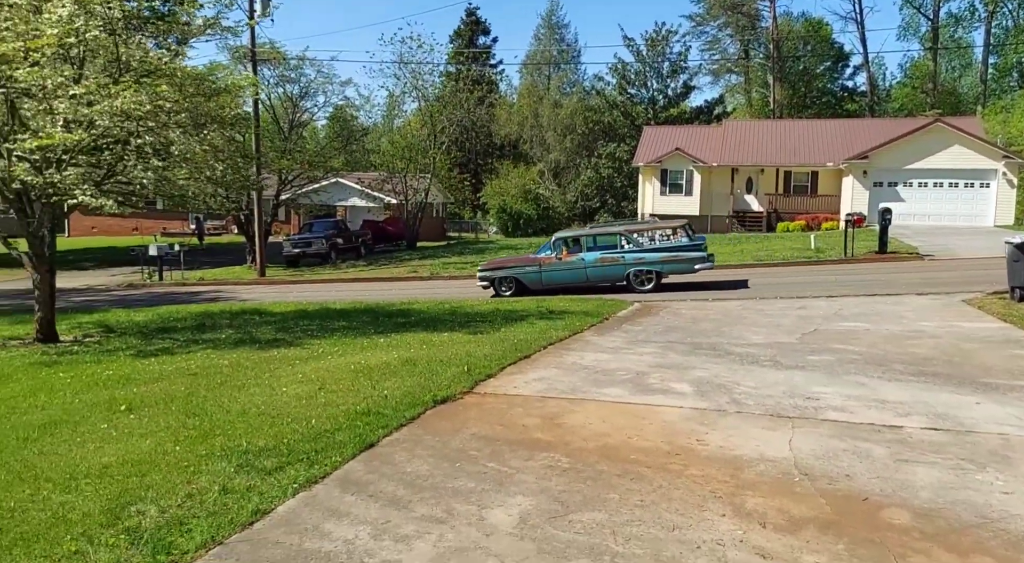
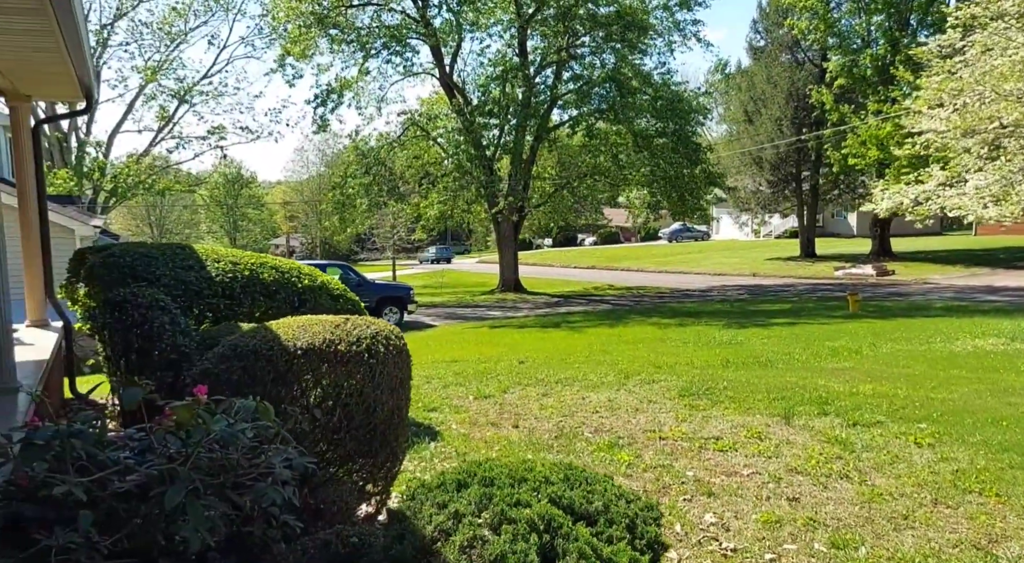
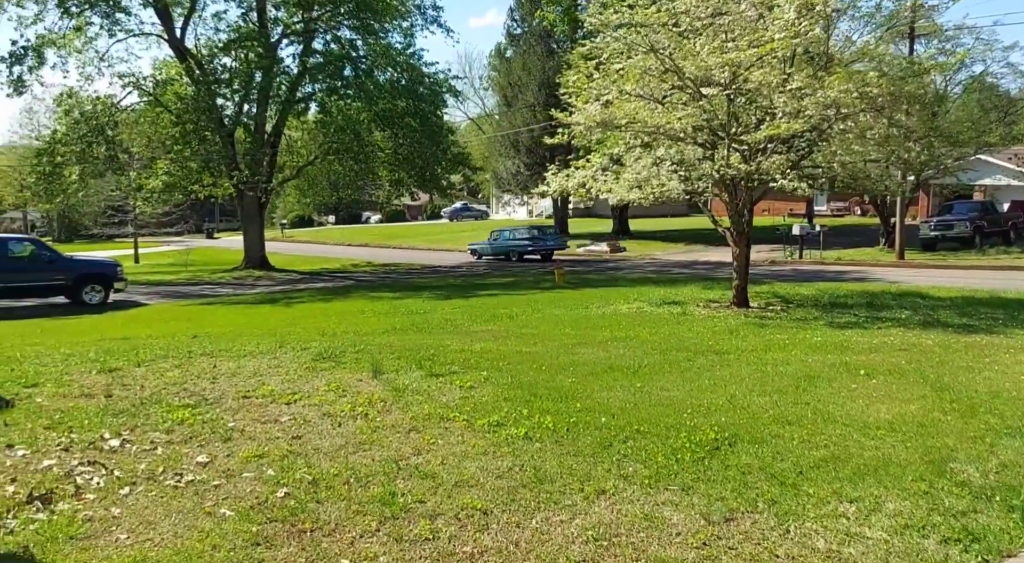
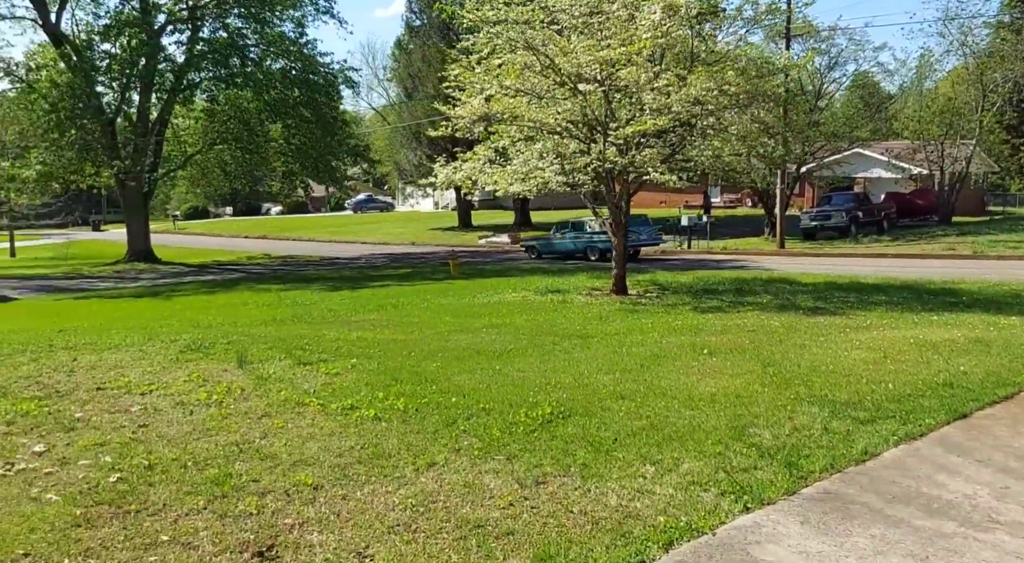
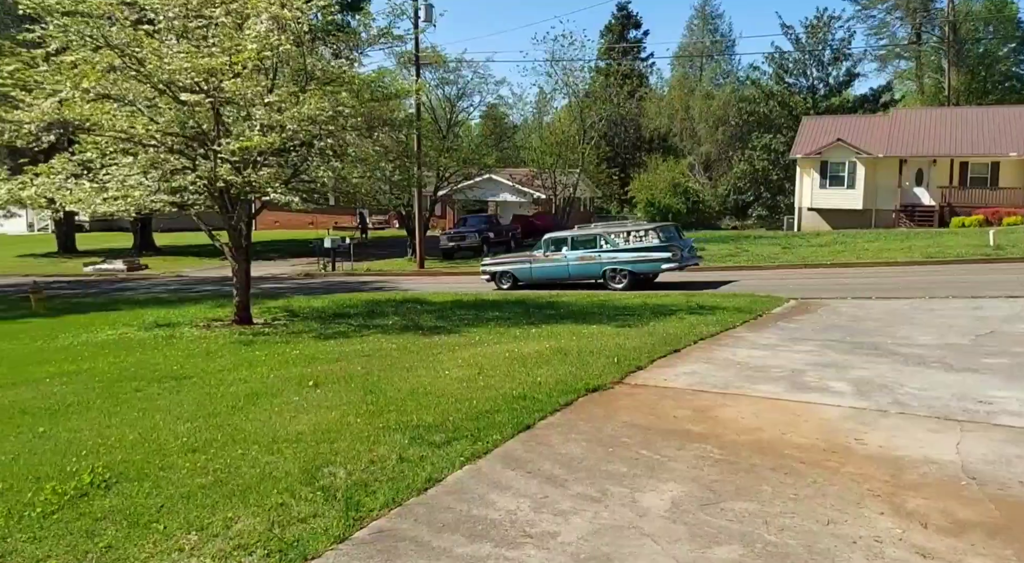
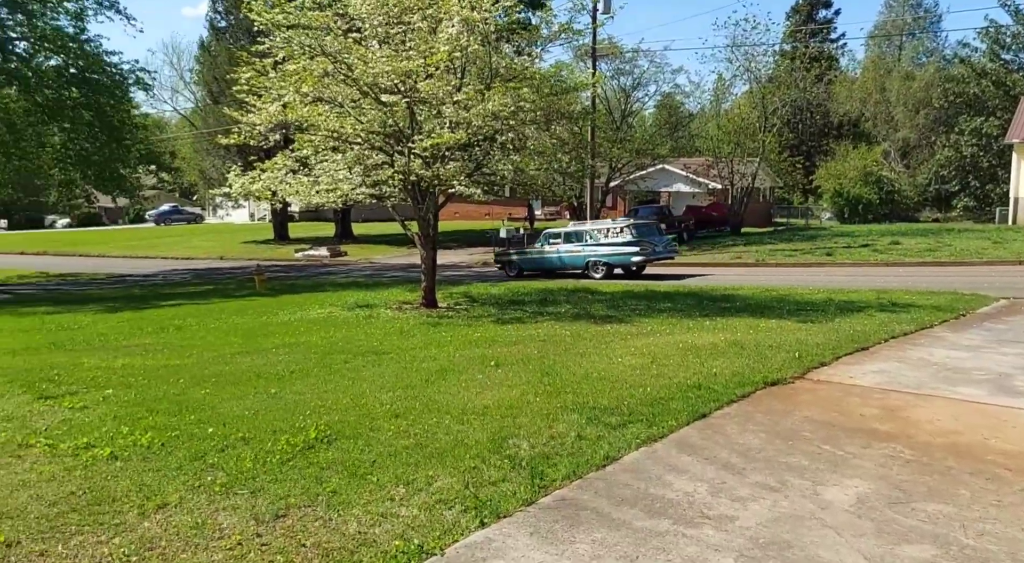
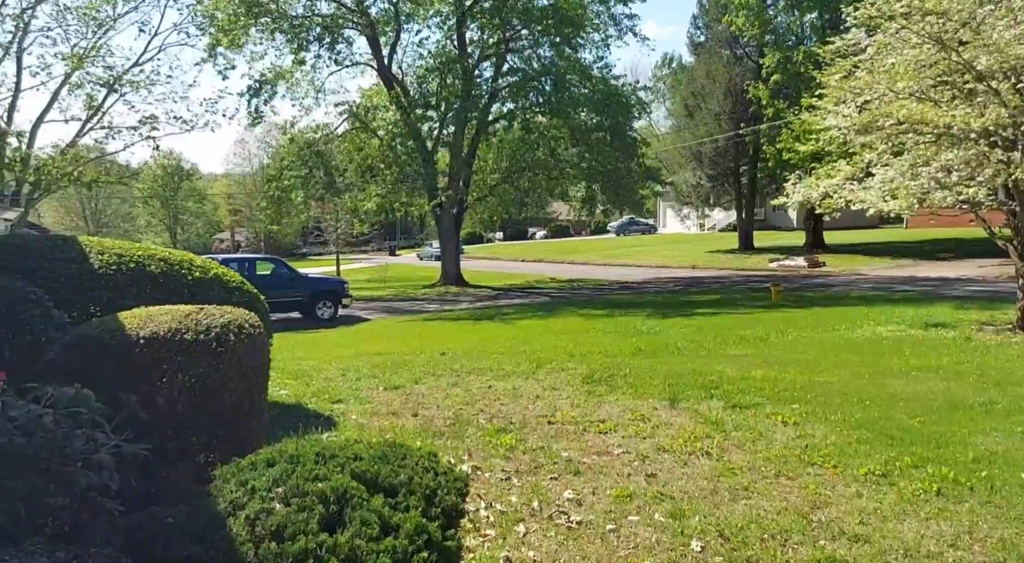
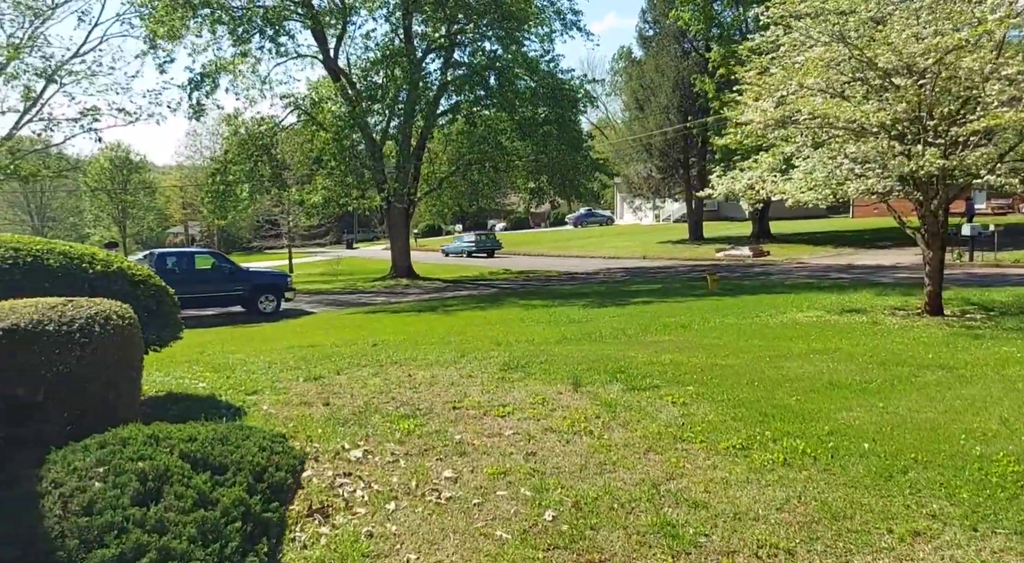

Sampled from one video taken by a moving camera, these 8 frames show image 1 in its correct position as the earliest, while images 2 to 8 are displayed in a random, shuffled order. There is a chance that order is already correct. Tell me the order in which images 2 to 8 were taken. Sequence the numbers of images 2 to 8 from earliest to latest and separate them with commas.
5, 6, 4, 3, 8, 7, 2
